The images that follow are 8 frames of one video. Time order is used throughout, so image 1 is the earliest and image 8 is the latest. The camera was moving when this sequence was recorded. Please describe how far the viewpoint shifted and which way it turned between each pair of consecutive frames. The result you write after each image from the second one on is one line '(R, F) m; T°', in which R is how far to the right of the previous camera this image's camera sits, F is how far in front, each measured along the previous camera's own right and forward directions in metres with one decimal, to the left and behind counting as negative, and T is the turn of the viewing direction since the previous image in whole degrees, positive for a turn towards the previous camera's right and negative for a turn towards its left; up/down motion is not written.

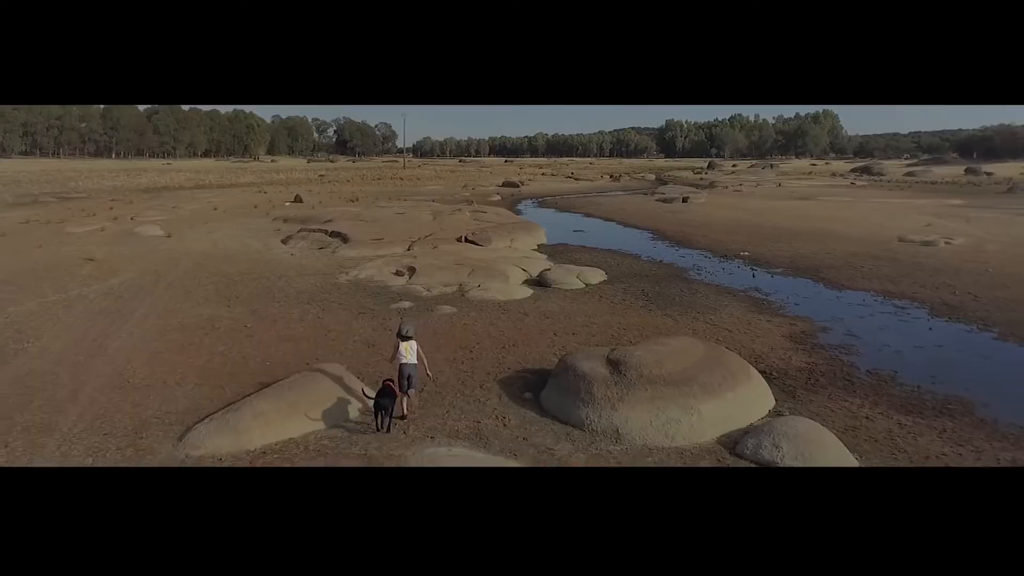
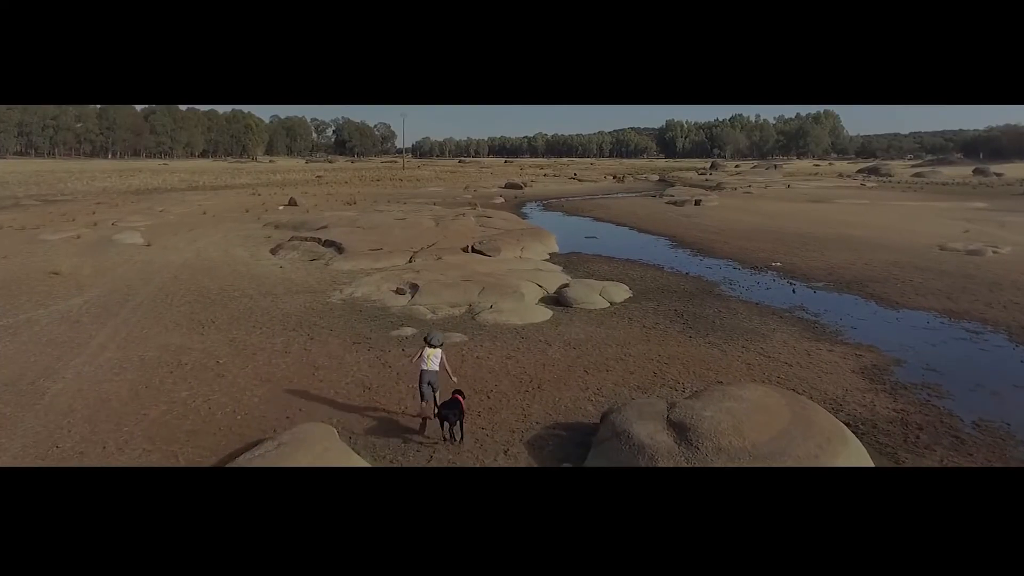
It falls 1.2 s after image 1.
(-0.3, +2.2) m; 0°
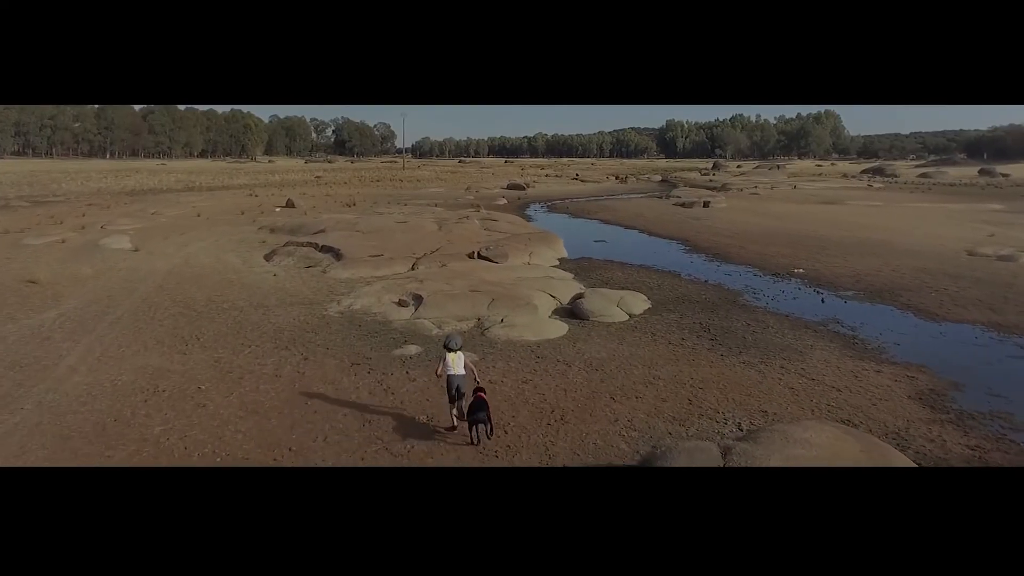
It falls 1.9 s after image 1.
(-0.2, +1.3) m; 0°
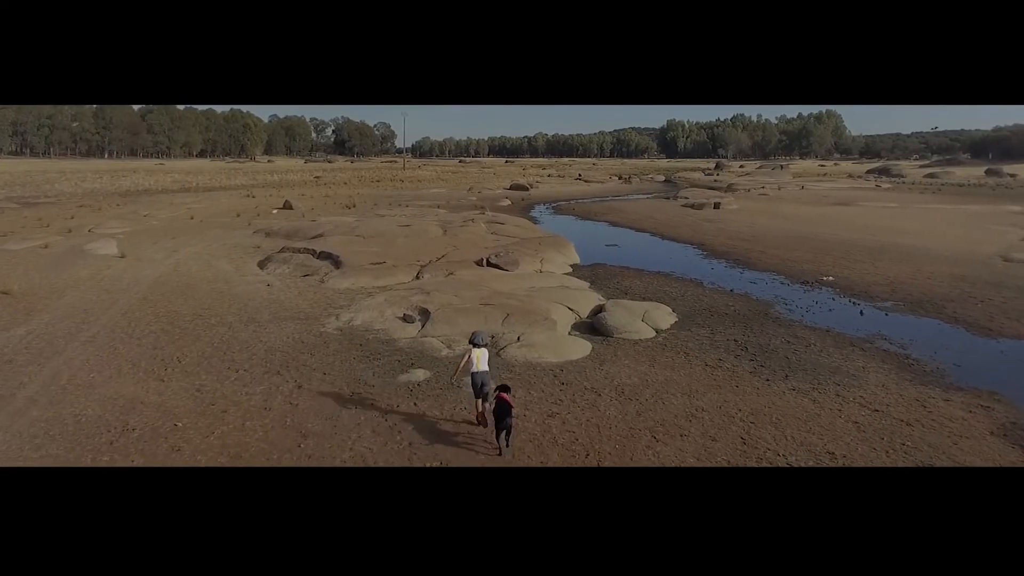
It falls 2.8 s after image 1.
(-0.3, +1.4) m; 0°
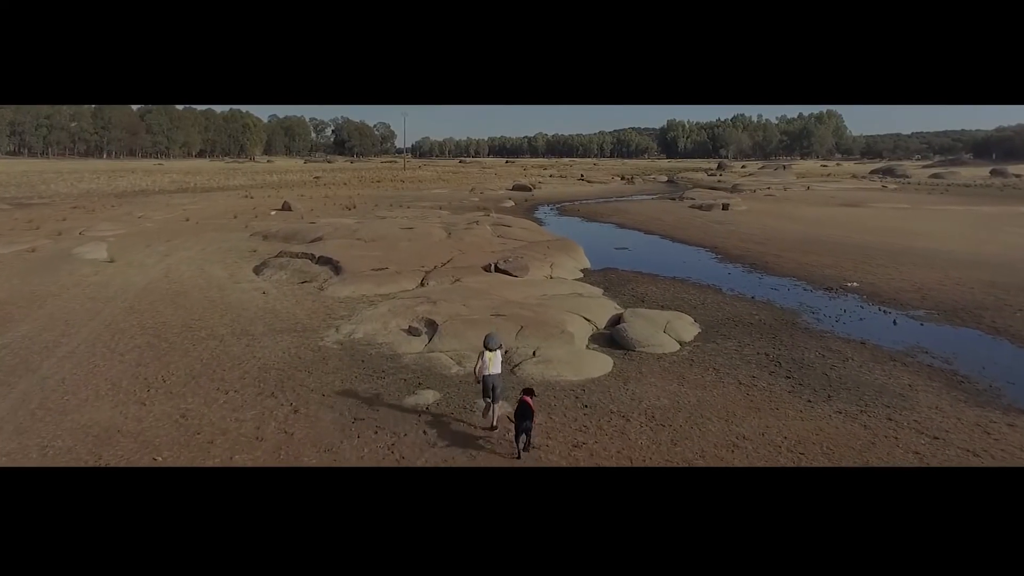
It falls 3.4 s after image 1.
(-0.2, +1.0) m; 0°
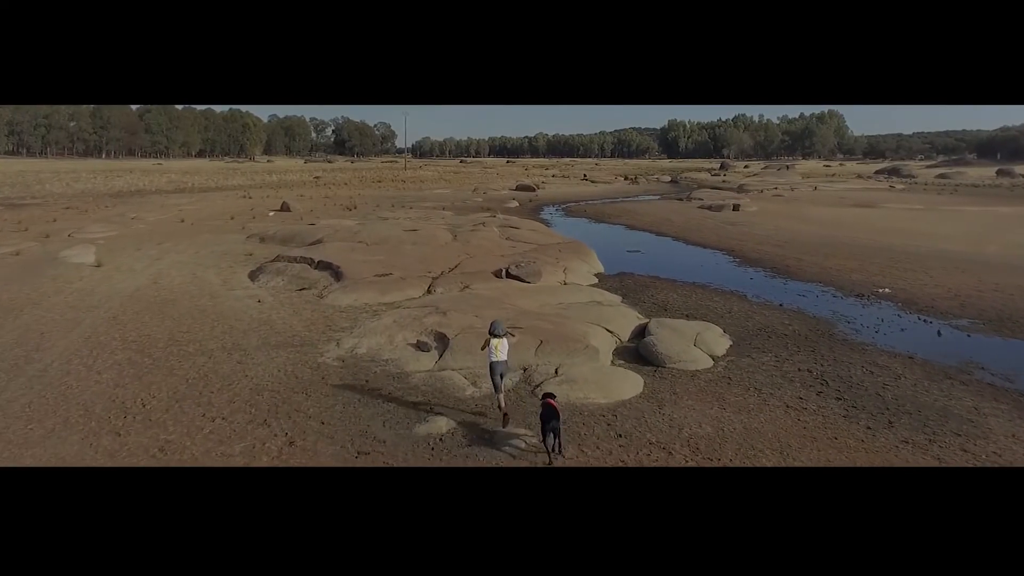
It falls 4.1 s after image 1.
(-0.3, +1.2) m; 0°
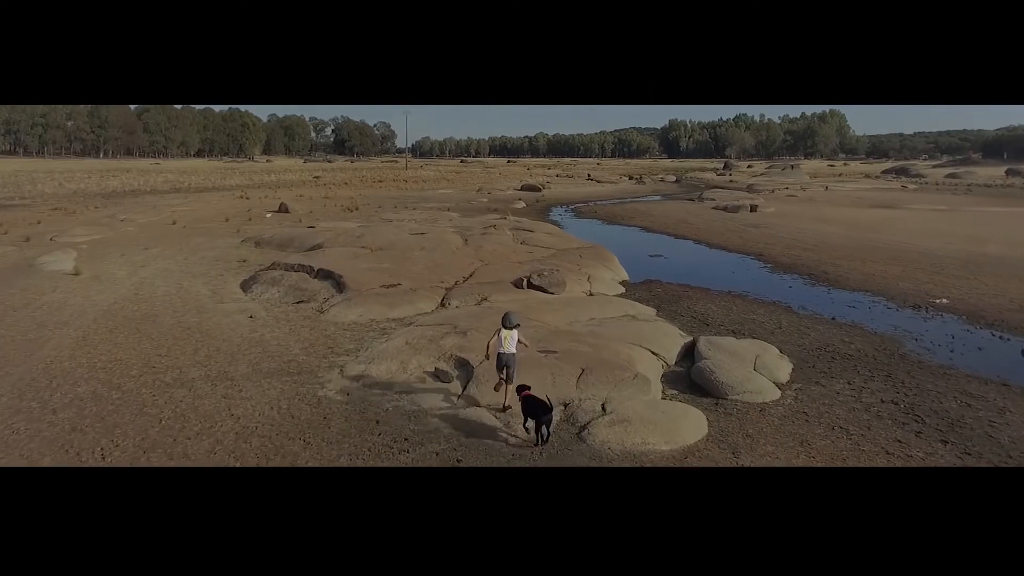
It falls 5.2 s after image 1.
(-0.4, +1.8) m; 0°
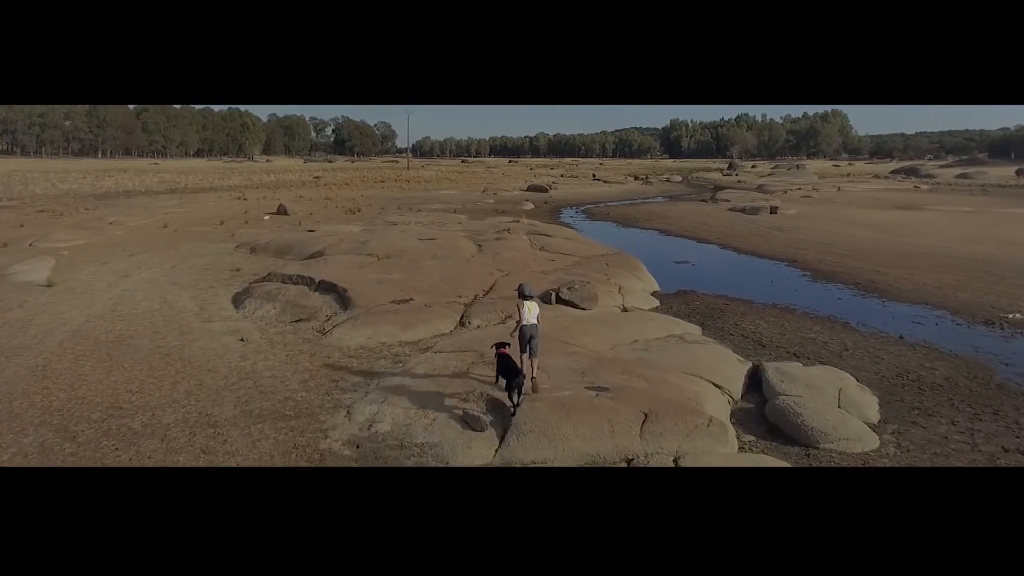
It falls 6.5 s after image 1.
(-0.5, +1.8) m; 0°
